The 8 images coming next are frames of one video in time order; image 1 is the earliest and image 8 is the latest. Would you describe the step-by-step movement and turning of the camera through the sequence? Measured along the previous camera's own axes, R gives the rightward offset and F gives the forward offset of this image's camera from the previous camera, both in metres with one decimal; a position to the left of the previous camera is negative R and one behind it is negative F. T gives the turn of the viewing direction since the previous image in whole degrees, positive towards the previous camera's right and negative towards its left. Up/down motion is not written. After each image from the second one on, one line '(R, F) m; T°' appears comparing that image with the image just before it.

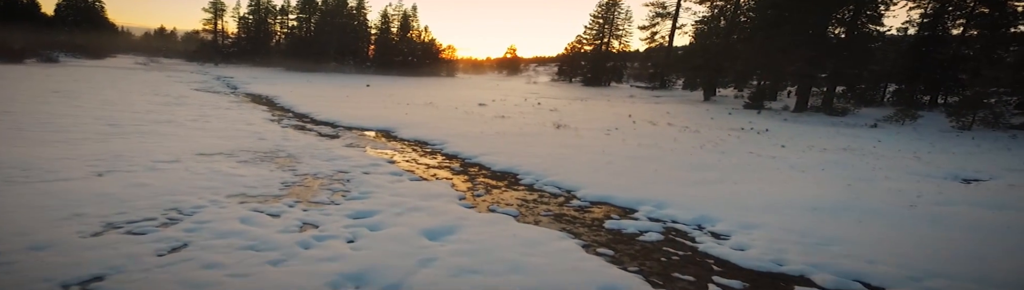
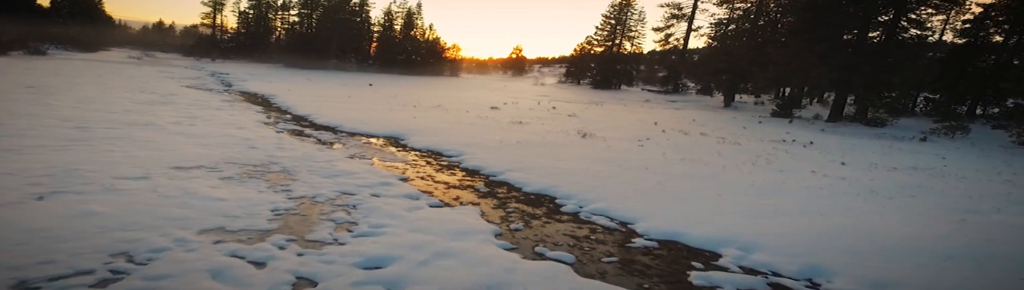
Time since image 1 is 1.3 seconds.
(-0.7, +1.5) m; 0°
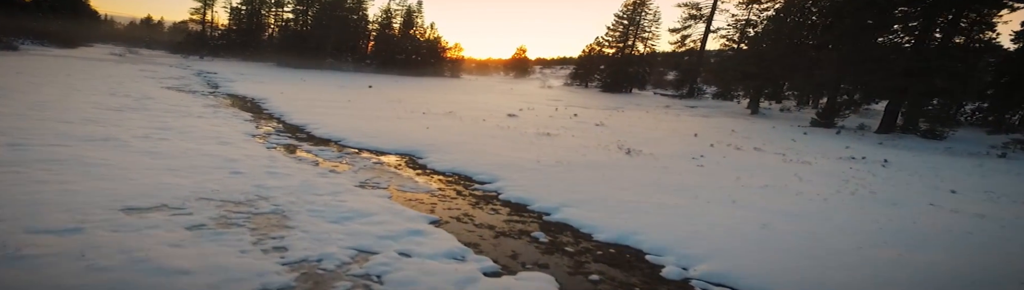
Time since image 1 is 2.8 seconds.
(-1.0, +2.0) m; +1°
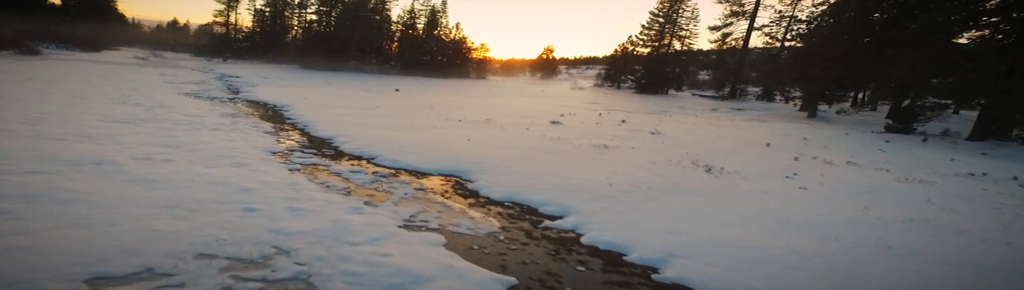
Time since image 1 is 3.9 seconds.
(-0.9, +1.7) m; -2°
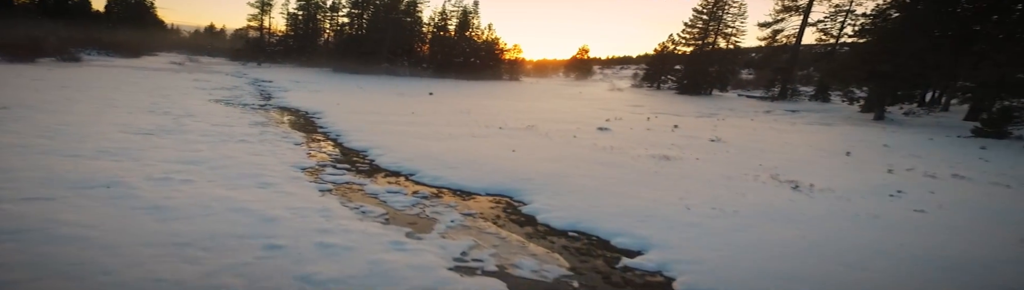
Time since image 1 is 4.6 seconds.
(-0.5, +1.1) m; -4°
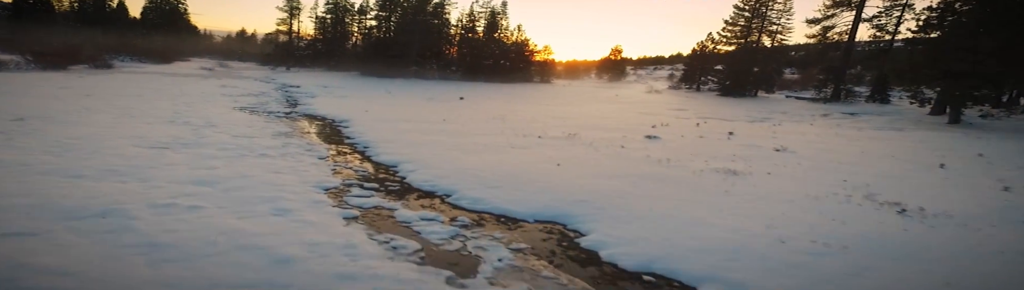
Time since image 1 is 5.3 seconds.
(-0.4, +1.1) m; -3°
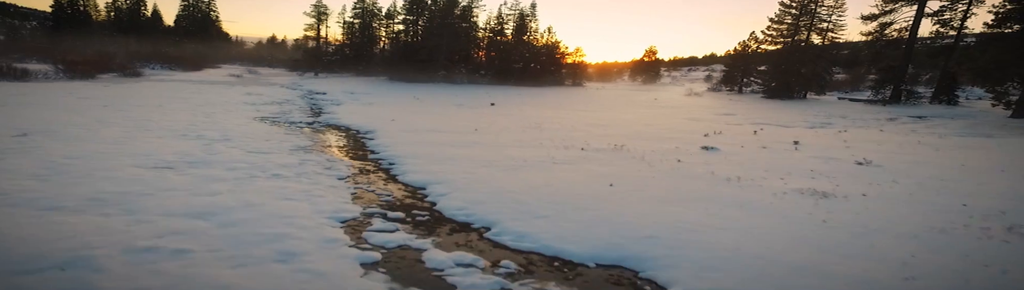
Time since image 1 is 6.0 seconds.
(-0.3, +1.2) m; -3°
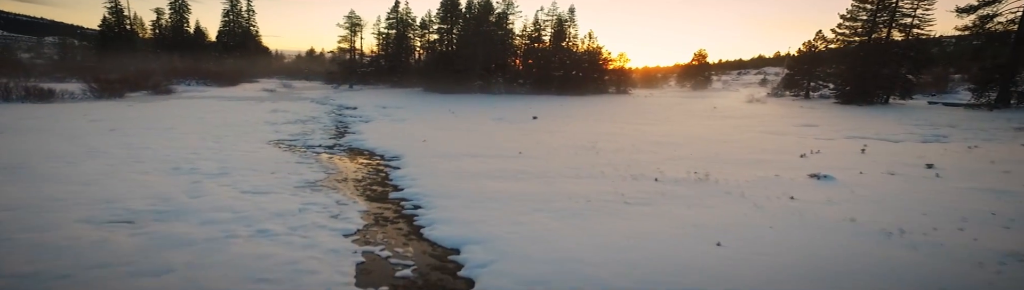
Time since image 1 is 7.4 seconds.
(-0.4, +2.2) m; -5°
